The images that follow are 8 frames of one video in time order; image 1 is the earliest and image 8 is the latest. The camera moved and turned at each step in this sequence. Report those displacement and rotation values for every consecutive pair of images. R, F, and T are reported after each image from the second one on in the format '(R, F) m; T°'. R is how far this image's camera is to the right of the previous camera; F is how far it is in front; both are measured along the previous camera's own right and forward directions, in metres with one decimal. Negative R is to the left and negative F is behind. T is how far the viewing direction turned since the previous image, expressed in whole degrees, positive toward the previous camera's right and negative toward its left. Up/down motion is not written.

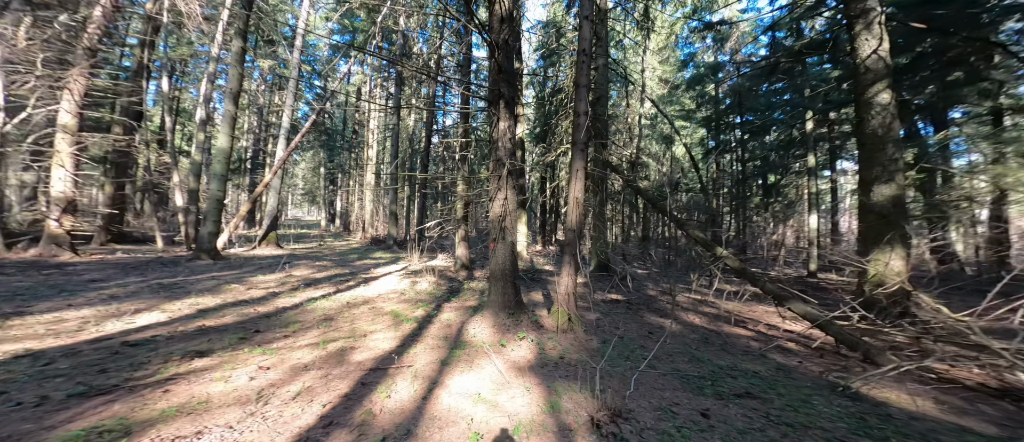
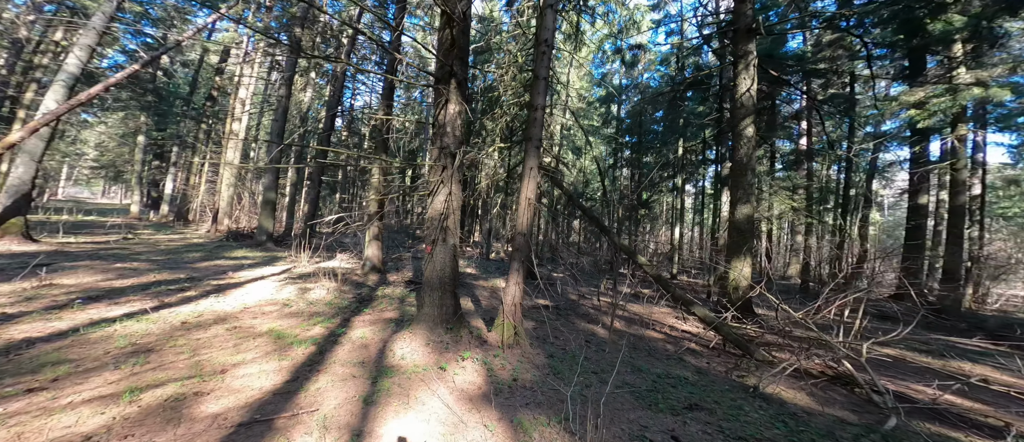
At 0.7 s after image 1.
(-0.2, +0.3) m; +16°
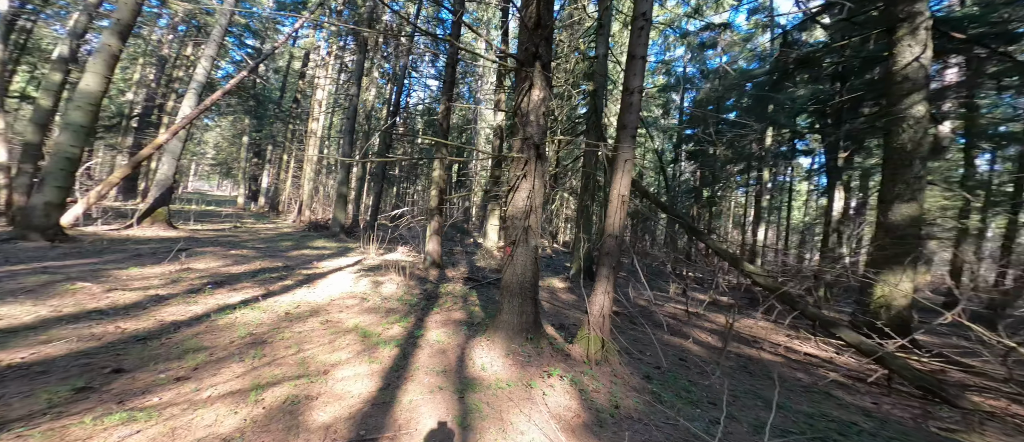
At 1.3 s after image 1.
(-0.3, +0.2) m; -8°
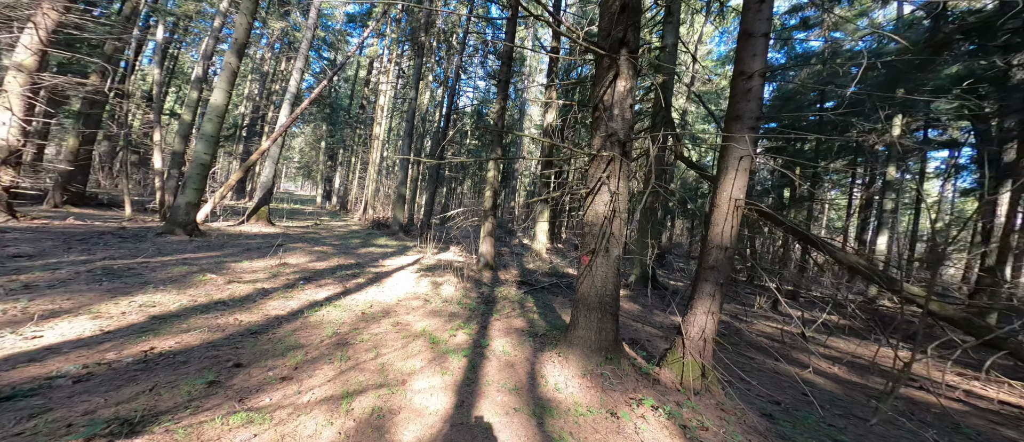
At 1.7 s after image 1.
(-0.2, +0.2) m; -8°
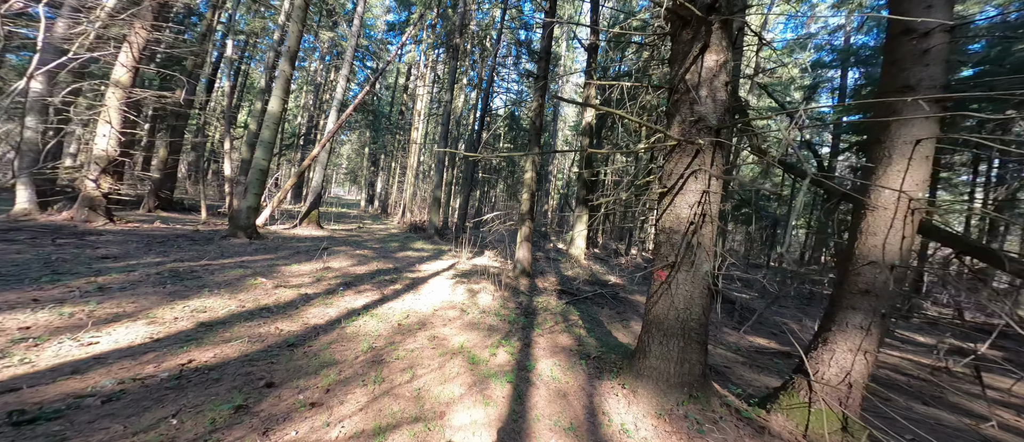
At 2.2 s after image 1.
(-0.1, +0.3) m; -6°
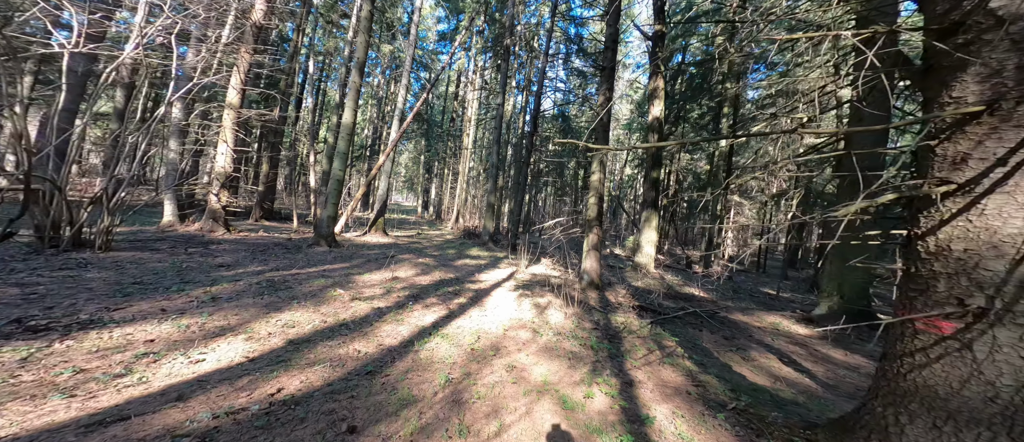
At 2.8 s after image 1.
(-0.3, +0.3) m; -8°
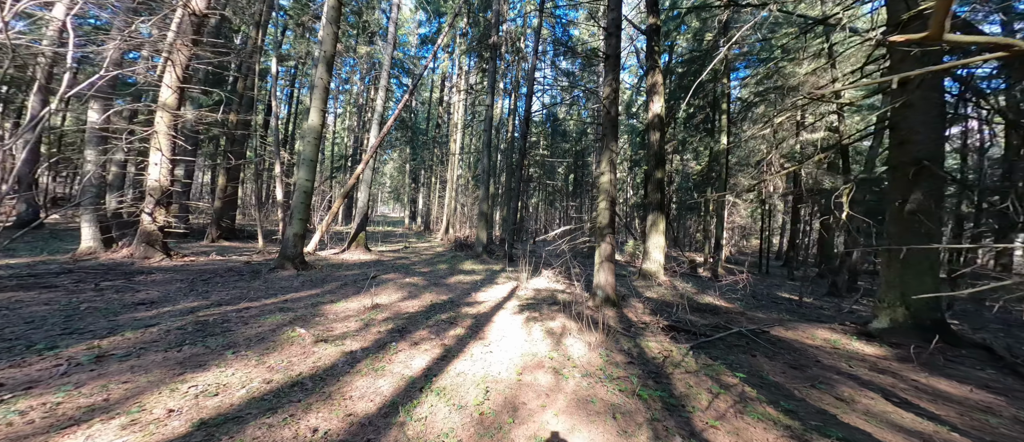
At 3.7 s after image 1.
(-0.2, +0.8) m; +2°
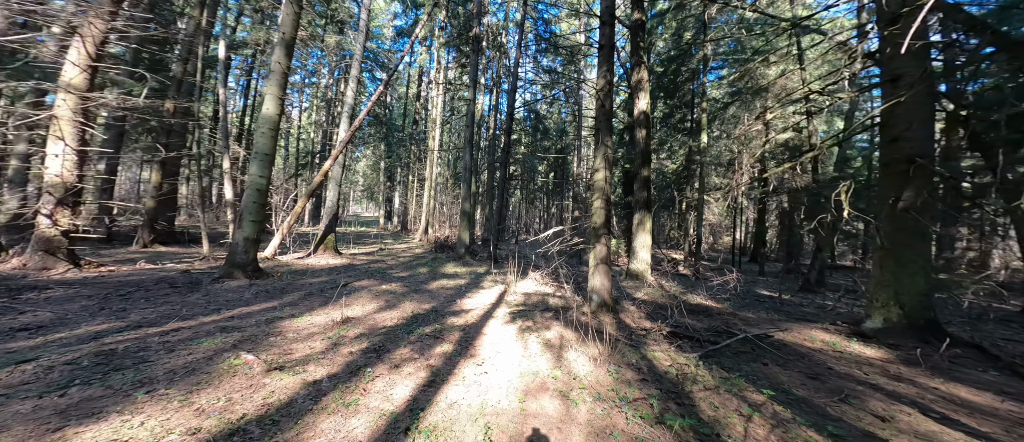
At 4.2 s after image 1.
(-0.2, +0.4) m; +4°
